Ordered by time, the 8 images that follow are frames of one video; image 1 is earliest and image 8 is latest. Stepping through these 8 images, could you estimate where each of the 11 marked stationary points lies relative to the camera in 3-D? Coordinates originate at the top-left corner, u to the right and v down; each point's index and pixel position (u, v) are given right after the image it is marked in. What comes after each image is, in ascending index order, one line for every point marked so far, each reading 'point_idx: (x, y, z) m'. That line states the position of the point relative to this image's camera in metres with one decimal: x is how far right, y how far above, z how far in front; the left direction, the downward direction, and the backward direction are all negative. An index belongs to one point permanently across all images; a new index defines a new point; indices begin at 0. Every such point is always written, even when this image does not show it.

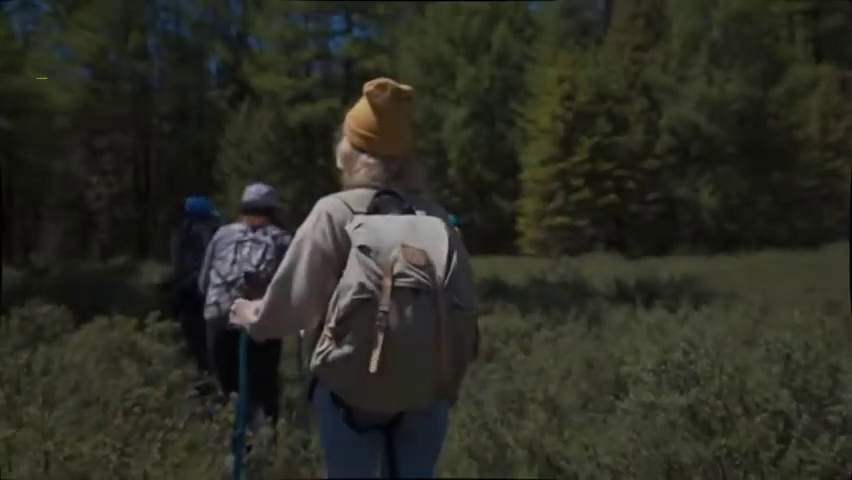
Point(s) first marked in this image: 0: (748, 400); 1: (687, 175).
0: (+1.8, -0.9, +4.1) m
1: (+7.6, +1.9, +21.7) m
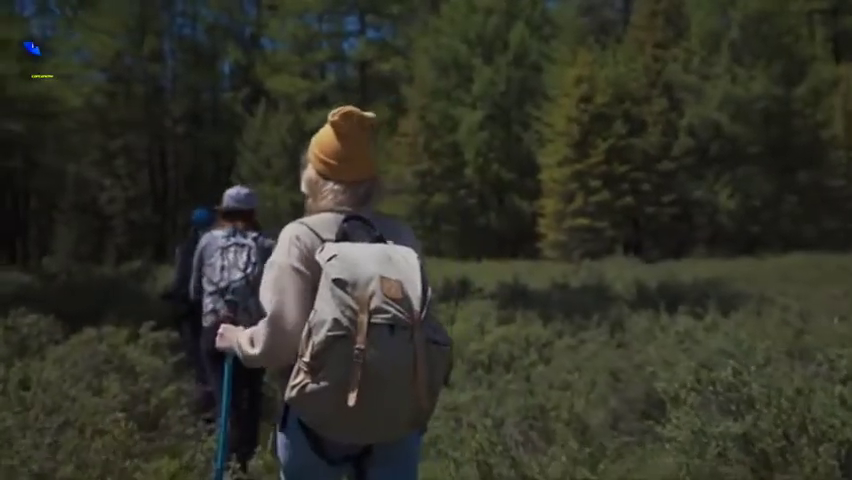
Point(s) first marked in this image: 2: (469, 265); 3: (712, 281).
0: (+1.9, -0.9, +3.7) m
1: (+8.1, +1.9, +21.1) m
2: (+0.5, -0.9, +18.9) m
3: (+5.7, -0.8, +14.6) m
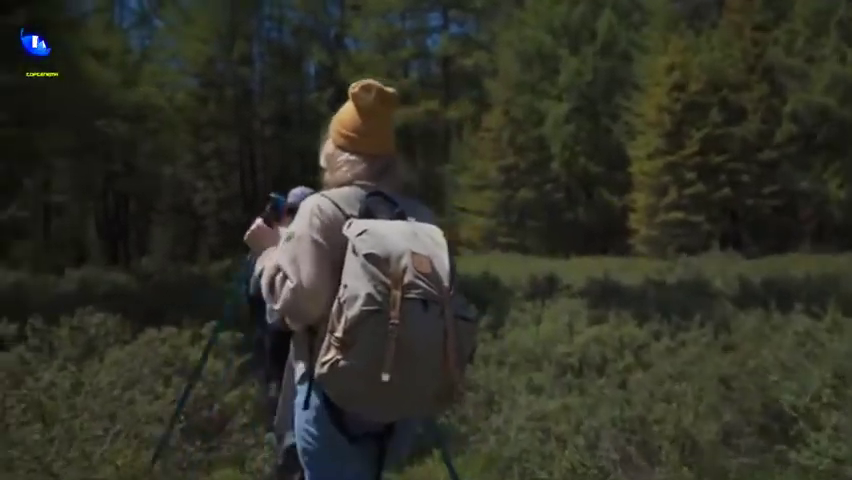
0: (+2.2, -0.9, +3.0) m
1: (+10.4, +2.0, +19.6) m
2: (+2.6, -0.8, +18.3) m
3: (+7.3, -0.7, +13.4) m
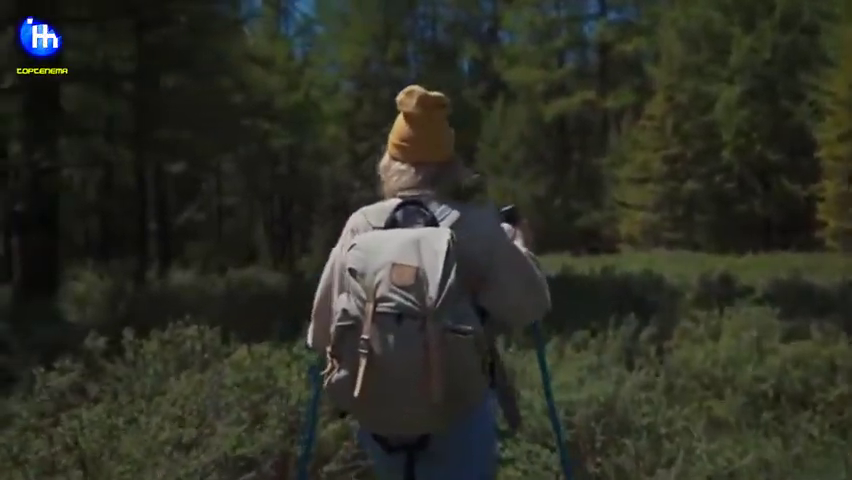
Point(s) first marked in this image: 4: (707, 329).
0: (+2.6, -0.8, +1.6) m
1: (+14.0, +2.2, +16.1) m
2: (+6.2, -0.7, +16.5) m
3: (+9.7, -0.5, +10.7) m
4: (+3.4, -1.1, +9.0) m
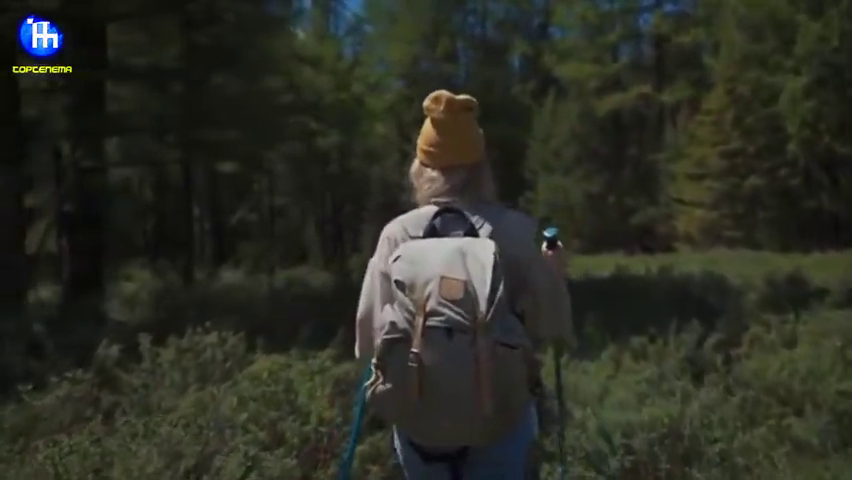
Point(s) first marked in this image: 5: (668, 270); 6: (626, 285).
0: (+2.6, -0.8, +1.1) m
1: (+15.0, +2.3, +14.7) m
2: (+7.2, -0.6, +15.7) m
3: (+10.3, -0.5, +9.7) m
4: (+4.0, -1.0, +8.4) m
5: (+4.5, -0.5, +13.5) m
6: (+3.4, -0.7, +12.6) m
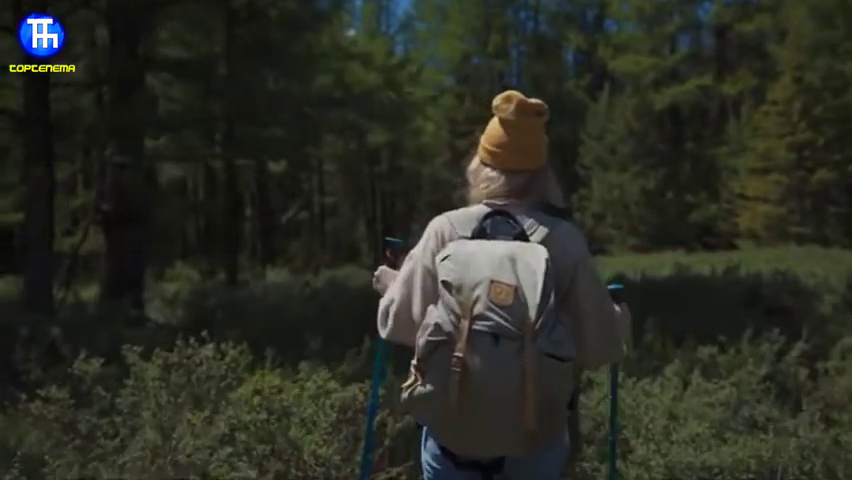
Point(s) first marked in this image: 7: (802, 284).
0: (+2.5, -0.8, +0.3) m
1: (+15.8, +2.4, +13.0) m
2: (+8.2, -0.6, +14.5) m
3: (+10.9, -0.4, +8.3) m
4: (+4.4, -1.0, +7.5) m
5: (+5.3, -0.5, +12.6) m
6: (+4.1, -0.7, +11.8) m
7: (+5.7, -0.7, +11.2) m
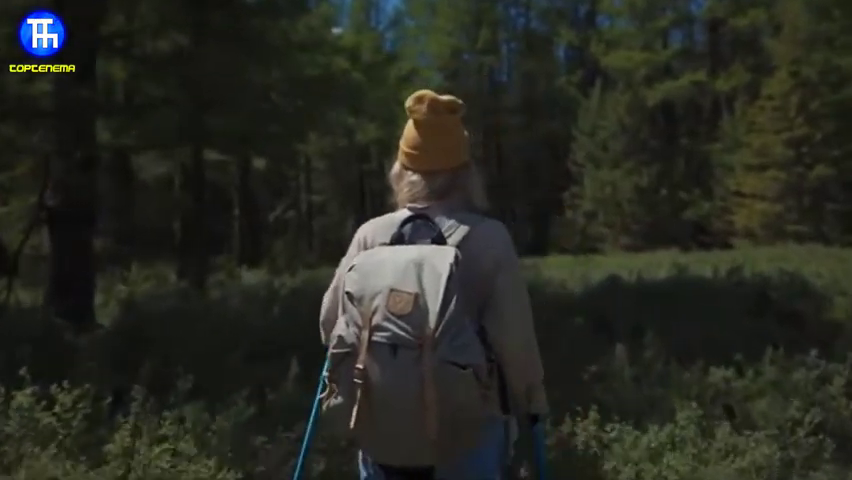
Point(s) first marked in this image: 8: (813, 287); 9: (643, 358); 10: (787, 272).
0: (+2.3, -0.8, -0.7) m
1: (+15.5, +2.5, +12.2) m
2: (+7.8, -0.5, +13.6) m
3: (+10.5, -0.4, +7.4) m
4: (+4.1, -1.0, +6.6) m
5: (+4.9, -0.5, +11.7) m
6: (+3.8, -0.7, +10.8) m
7: (+5.3, -0.7, +10.2) m
8: (+5.3, -0.7, +10.2) m
9: (+2.3, -1.2, +8.0) m
10: (+5.8, -0.5, +11.9) m
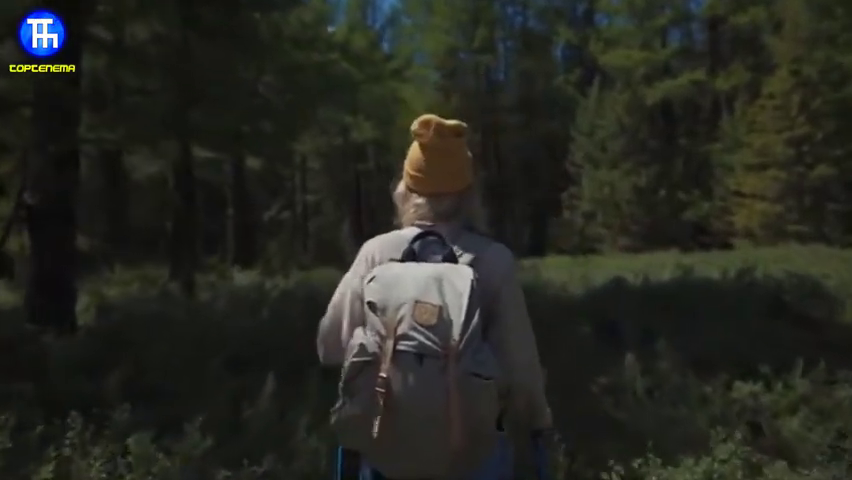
0: (+2.3, -0.8, -1.1) m
1: (+15.4, +2.4, +11.8) m
2: (+7.8, -0.5, +13.2) m
3: (+10.5, -0.4, +7.1) m
4: (+4.1, -1.0, +6.2) m
5: (+4.9, -0.5, +11.3) m
6: (+3.7, -0.7, +10.4) m
7: (+5.3, -0.7, +9.8) m
8: (+5.3, -0.7, +9.8) m
9: (+2.3, -1.2, +7.5) m
10: (+5.7, -0.5, +11.5) m
